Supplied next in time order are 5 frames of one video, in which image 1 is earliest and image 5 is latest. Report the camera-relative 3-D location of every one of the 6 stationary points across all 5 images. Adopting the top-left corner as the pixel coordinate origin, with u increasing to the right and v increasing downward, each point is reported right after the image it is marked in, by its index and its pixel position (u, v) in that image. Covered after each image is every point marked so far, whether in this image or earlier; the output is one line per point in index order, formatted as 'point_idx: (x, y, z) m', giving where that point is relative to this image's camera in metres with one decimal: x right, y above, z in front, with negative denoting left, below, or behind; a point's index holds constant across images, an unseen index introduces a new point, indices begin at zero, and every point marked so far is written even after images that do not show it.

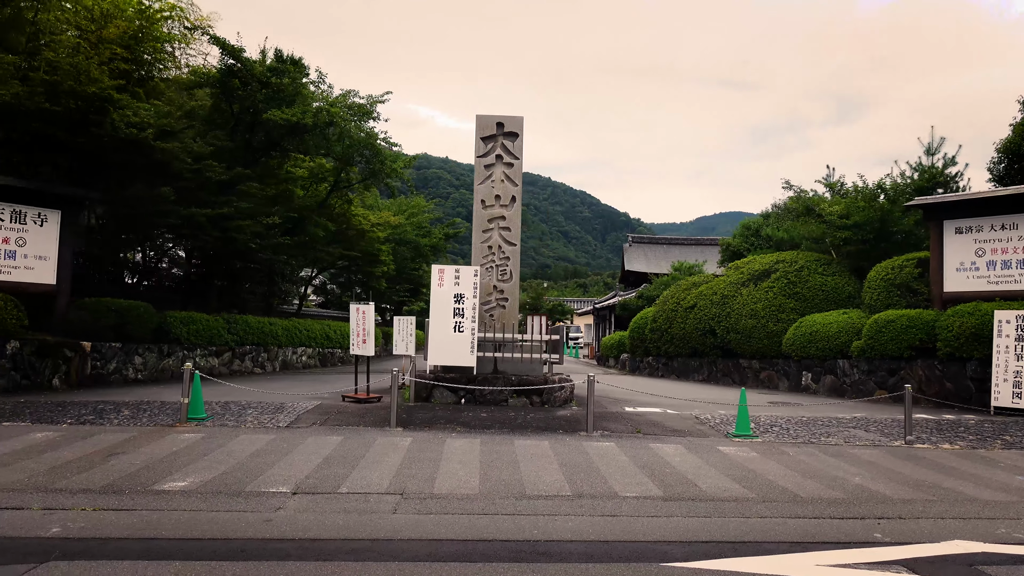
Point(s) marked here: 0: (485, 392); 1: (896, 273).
0: (-0.4, -1.6, +12.5) m
1: (+7.8, +0.3, +16.4) m
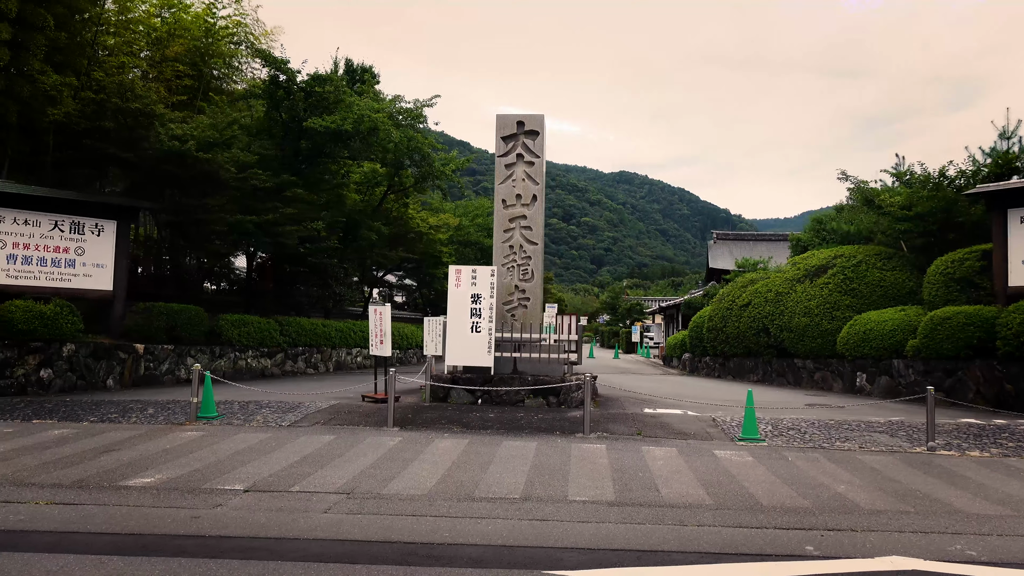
0: (-0.2, -1.6, +12.5) m
1: (+8.5, +0.4, +15.3) m
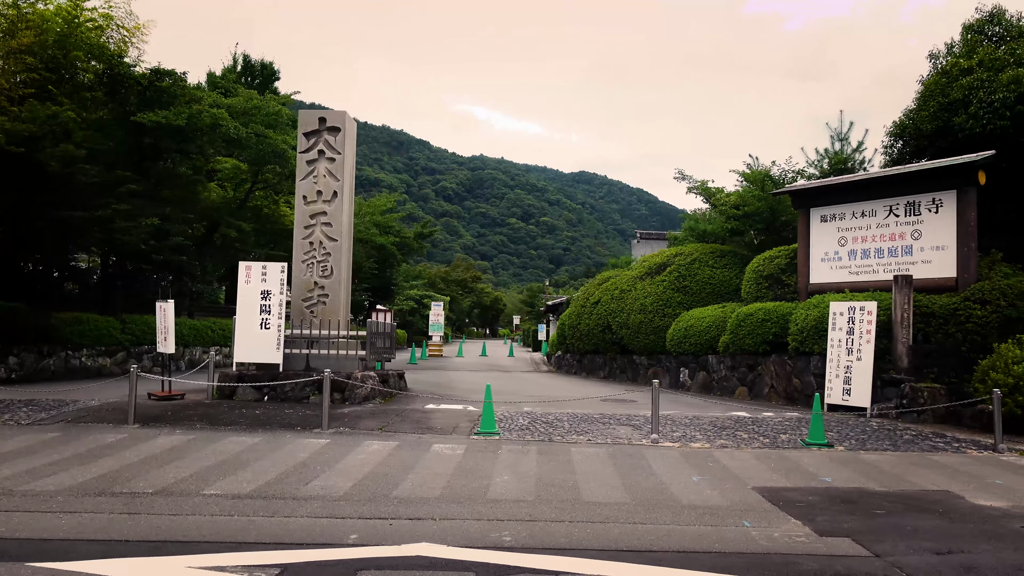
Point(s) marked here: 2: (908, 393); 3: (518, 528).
0: (-3.5, -1.6, +12.4) m
1: (+5.0, +0.5, +15.6) m
2: (+5.7, -1.5, +11.6) m
3: (+0.1, -1.7, +5.5) m
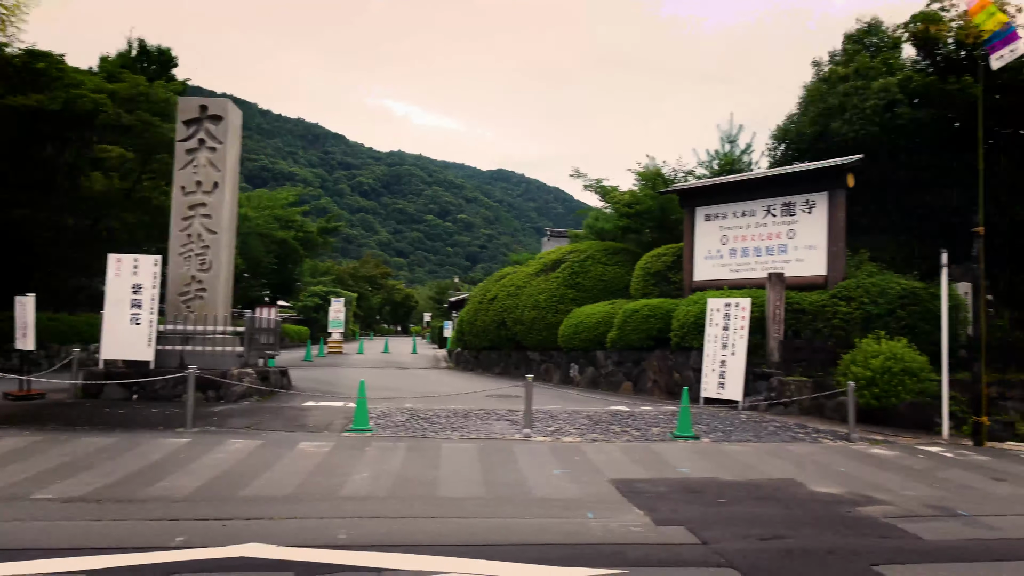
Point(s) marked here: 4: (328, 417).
0: (-5.3, -1.5, +11.9) m
1: (+2.9, +0.5, +16.0) m
2: (+4.0, -1.5, +12.1) m
3: (-1.0, -1.6, +5.4) m
4: (-2.5, -1.7, +10.7) m
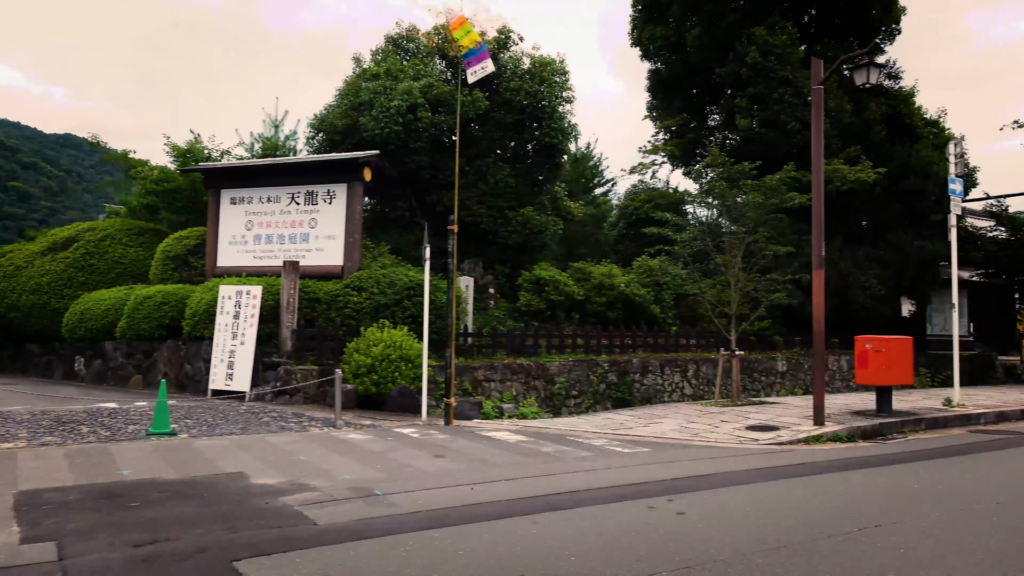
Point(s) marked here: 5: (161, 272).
0: (-11.5, -1.1, +7.4) m
1: (-6.2, +0.8, +14.8) m
2: (-3.4, -1.3, +11.9) m
3: (-4.7, -1.5, +3.7) m
4: (-8.4, -1.4, +7.6) m
5: (-6.4, +0.3, +14.6) m
